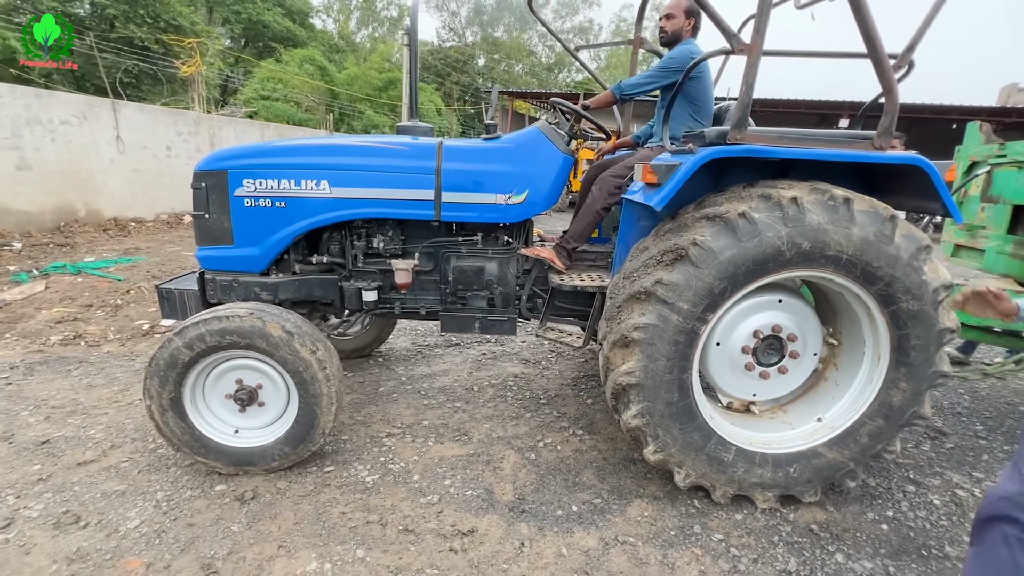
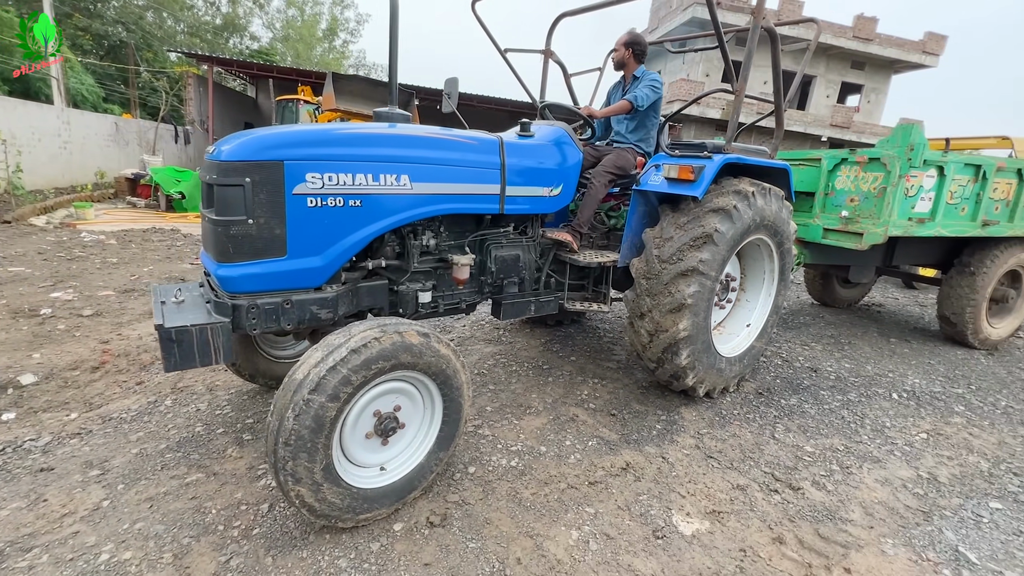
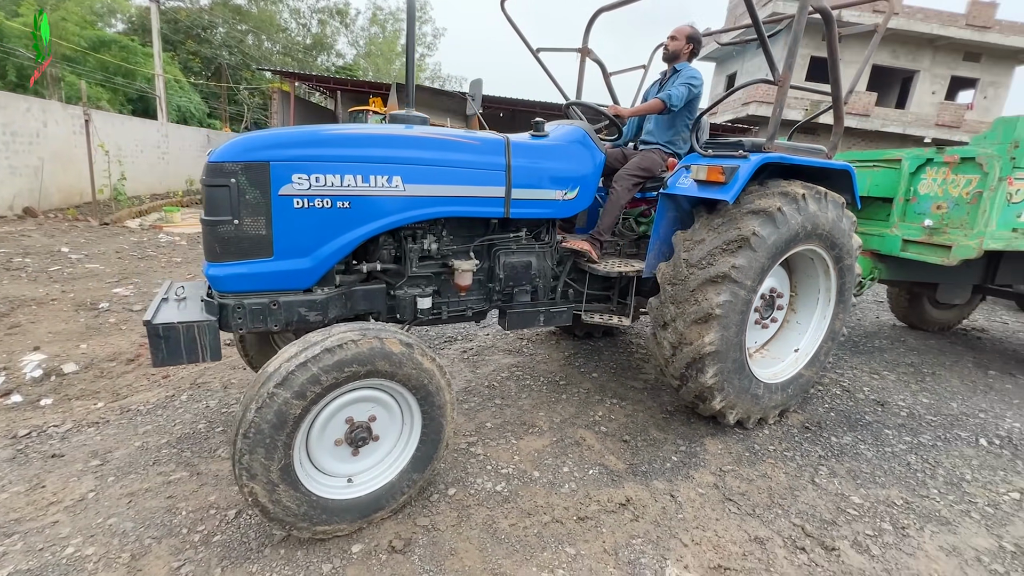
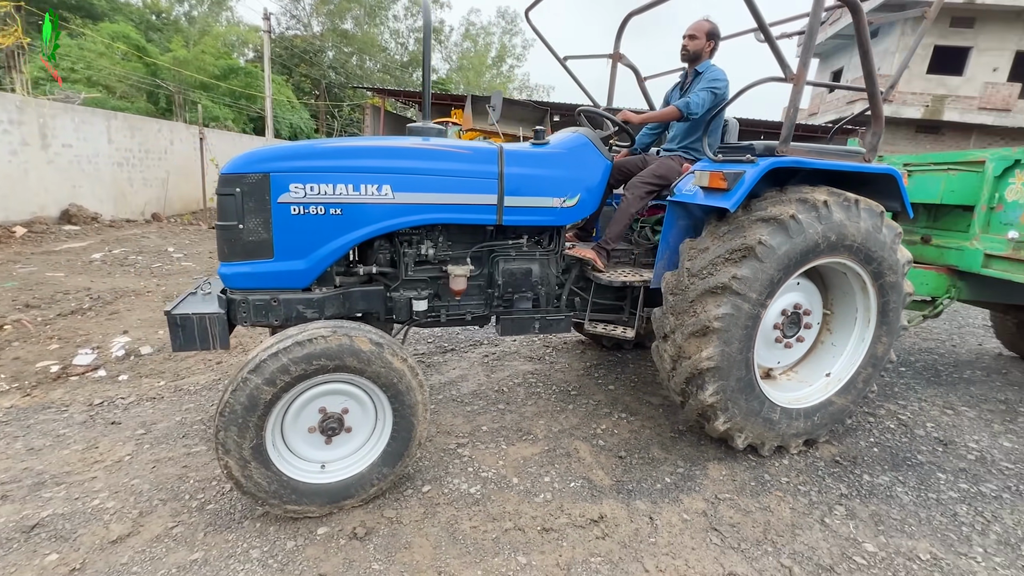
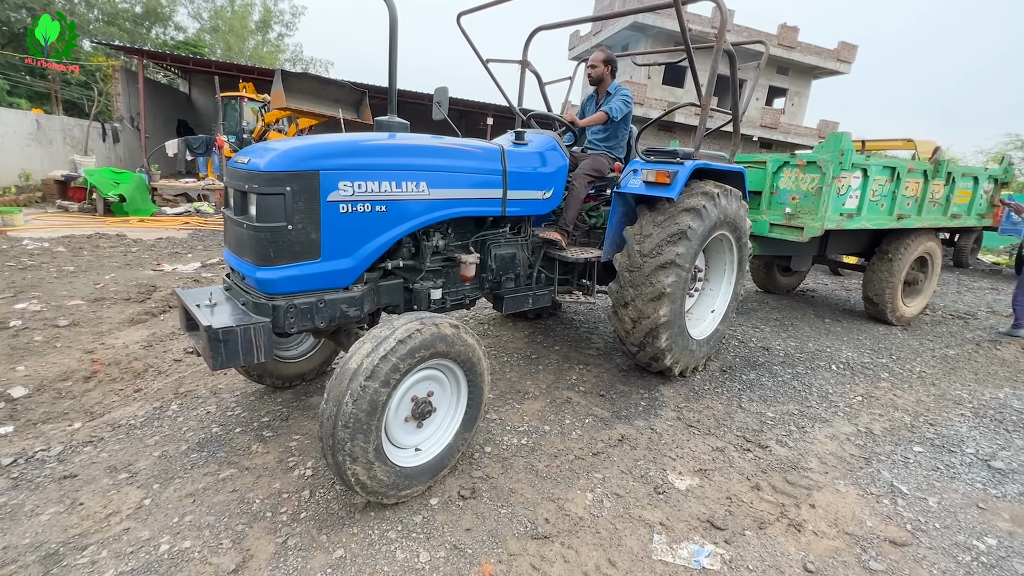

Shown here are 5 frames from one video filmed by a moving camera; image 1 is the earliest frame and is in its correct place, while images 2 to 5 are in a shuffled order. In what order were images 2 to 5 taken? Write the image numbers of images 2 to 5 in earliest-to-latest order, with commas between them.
4, 3, 2, 5
